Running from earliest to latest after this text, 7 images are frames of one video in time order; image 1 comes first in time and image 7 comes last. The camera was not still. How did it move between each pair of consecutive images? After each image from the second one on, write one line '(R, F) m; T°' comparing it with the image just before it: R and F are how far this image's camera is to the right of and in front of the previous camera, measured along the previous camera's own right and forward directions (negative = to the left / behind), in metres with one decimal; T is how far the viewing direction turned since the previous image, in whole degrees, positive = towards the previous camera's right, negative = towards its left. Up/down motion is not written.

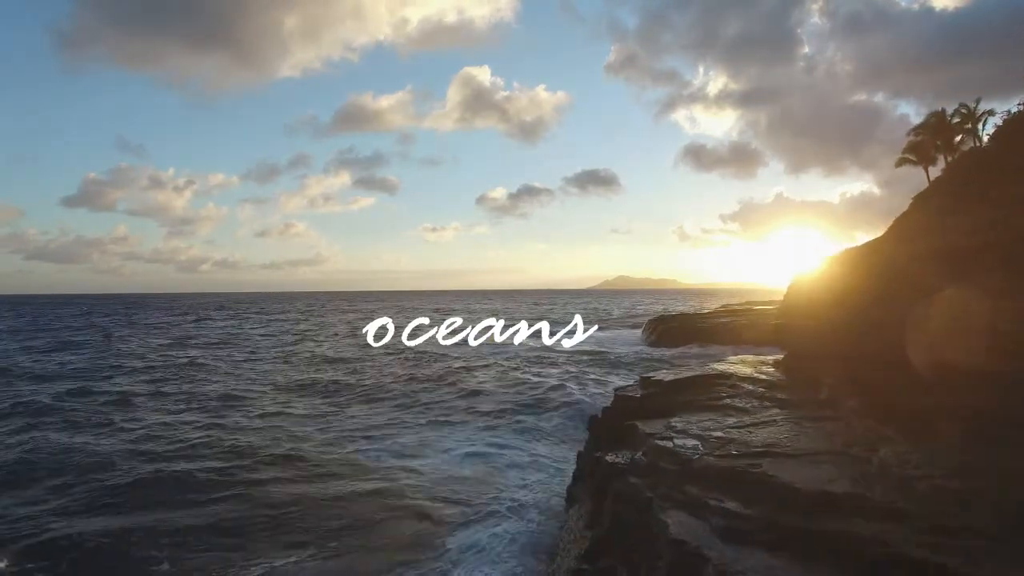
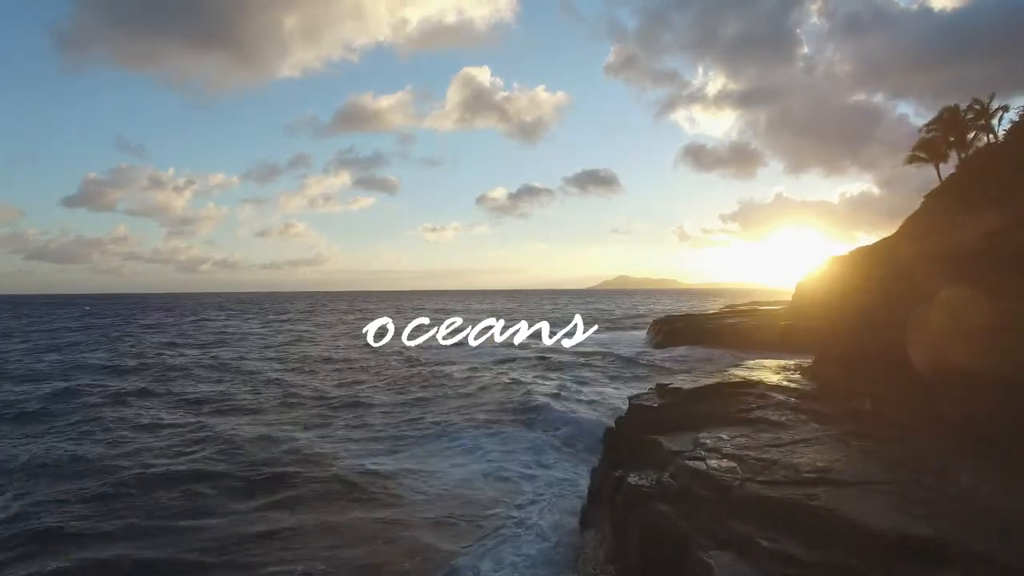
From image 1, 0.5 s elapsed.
(-0.8, -0.6) m; 0°
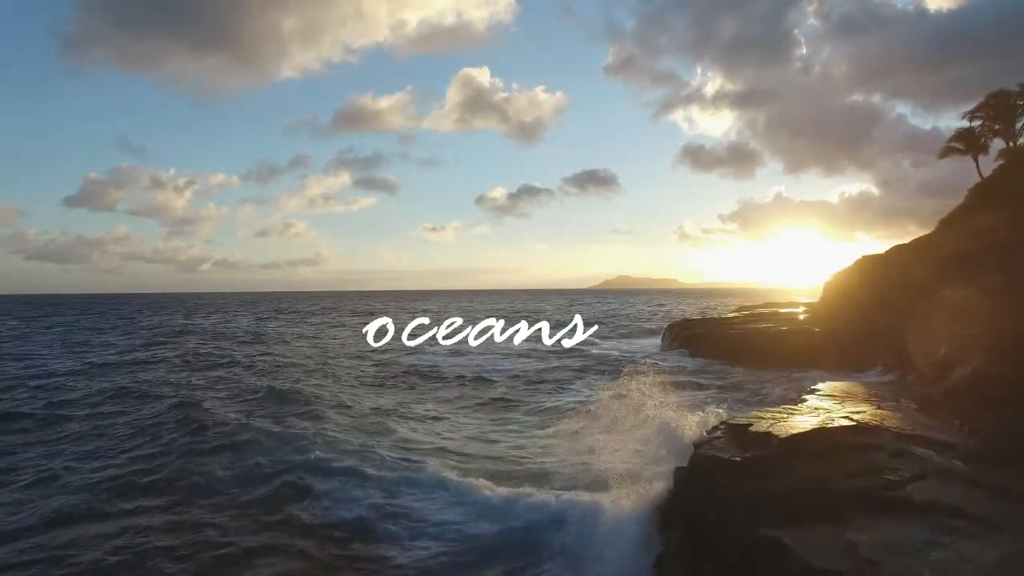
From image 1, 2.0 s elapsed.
(-0.3, +0.9) m; 0°
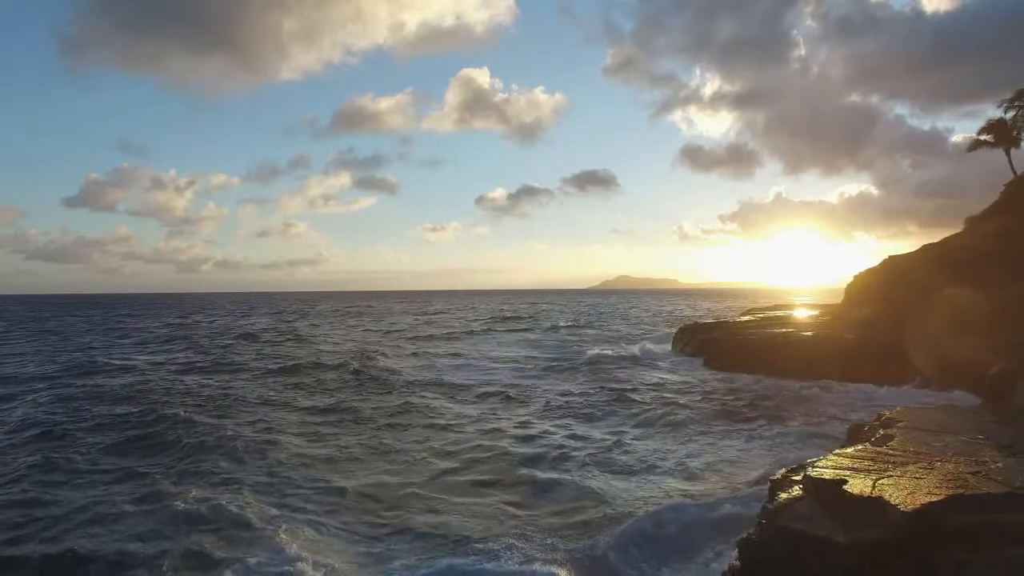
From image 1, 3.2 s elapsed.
(-0.2, +0.9) m; 0°
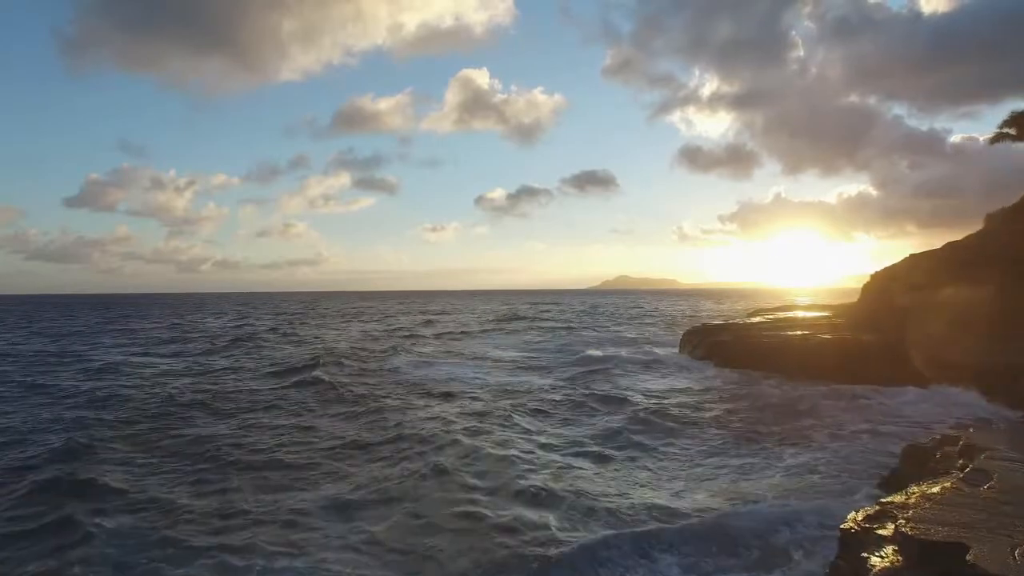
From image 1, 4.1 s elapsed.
(-0.4, +1.2) m; 0°
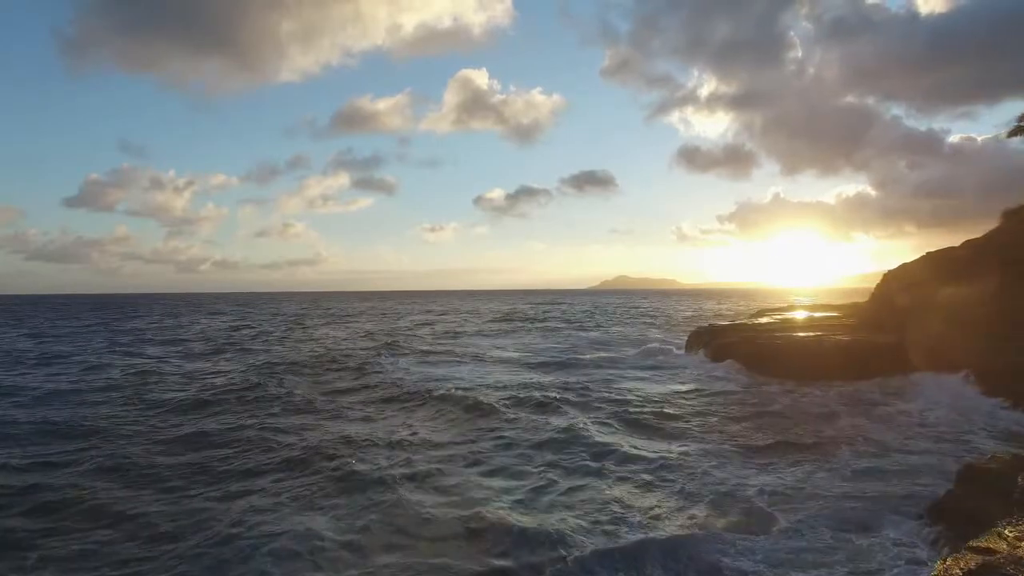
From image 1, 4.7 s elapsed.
(-0.7, -1.8) m; 0°
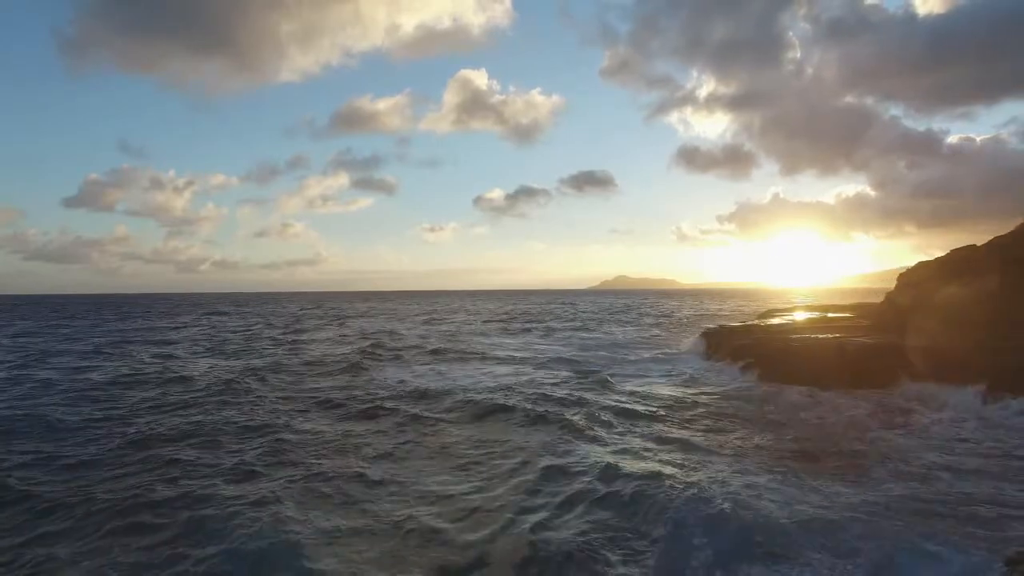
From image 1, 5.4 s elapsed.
(-1.5, -2.6) m; 0°
